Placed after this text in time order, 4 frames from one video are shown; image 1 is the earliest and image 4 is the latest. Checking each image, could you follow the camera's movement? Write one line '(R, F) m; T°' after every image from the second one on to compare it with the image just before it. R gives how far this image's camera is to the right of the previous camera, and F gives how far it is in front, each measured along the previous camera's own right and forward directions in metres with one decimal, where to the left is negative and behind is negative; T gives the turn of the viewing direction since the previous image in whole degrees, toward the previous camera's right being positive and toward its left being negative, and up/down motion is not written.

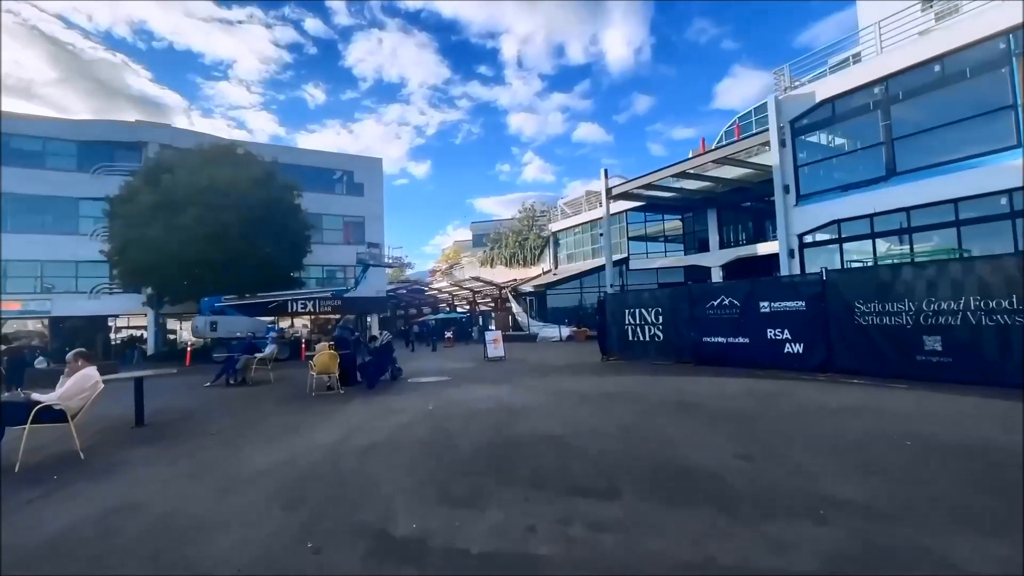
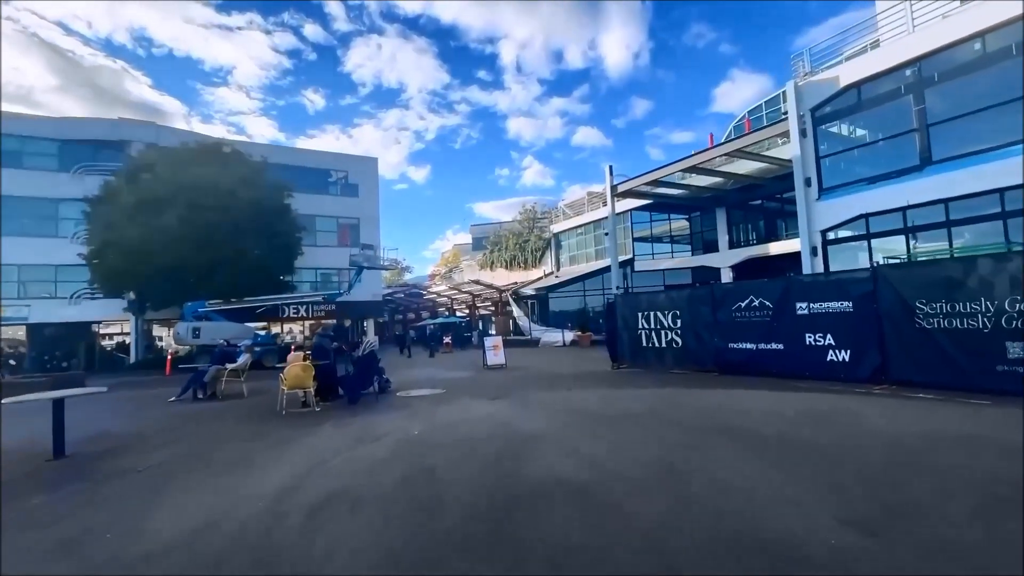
(0.0, +1.4) m; 0°
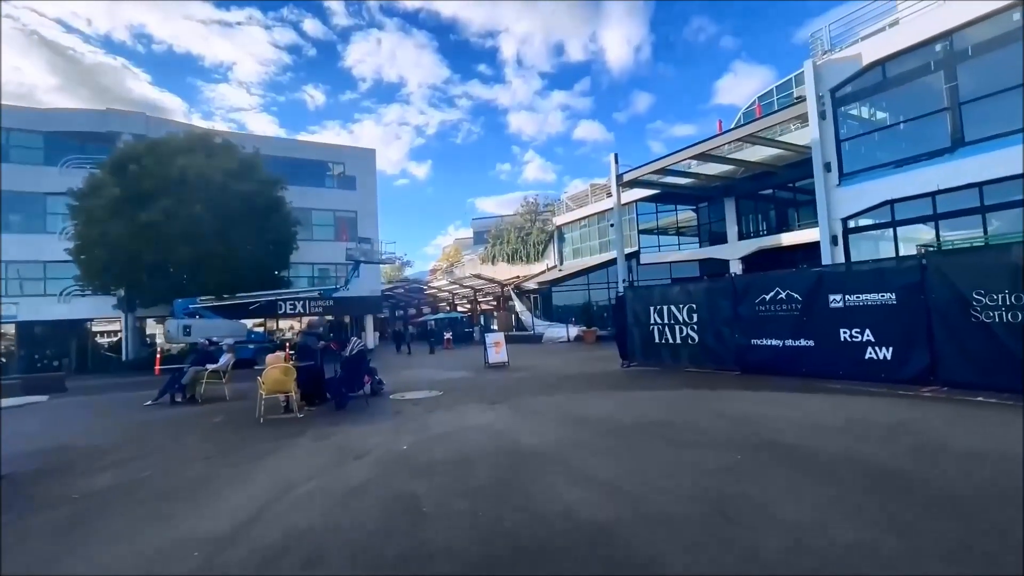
(0.0, +0.9) m; 0°
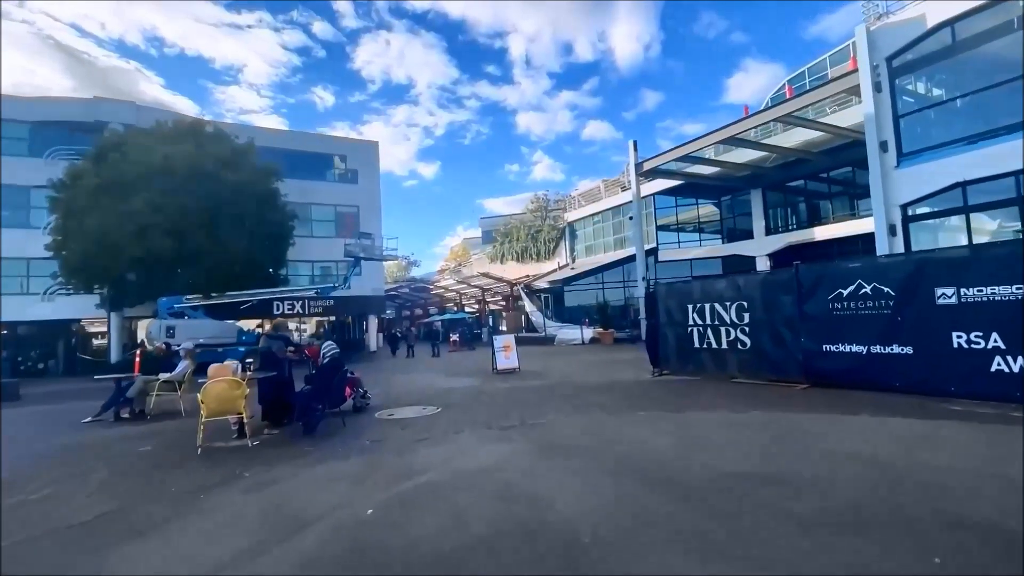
(-0.1, +1.9) m; -1°
